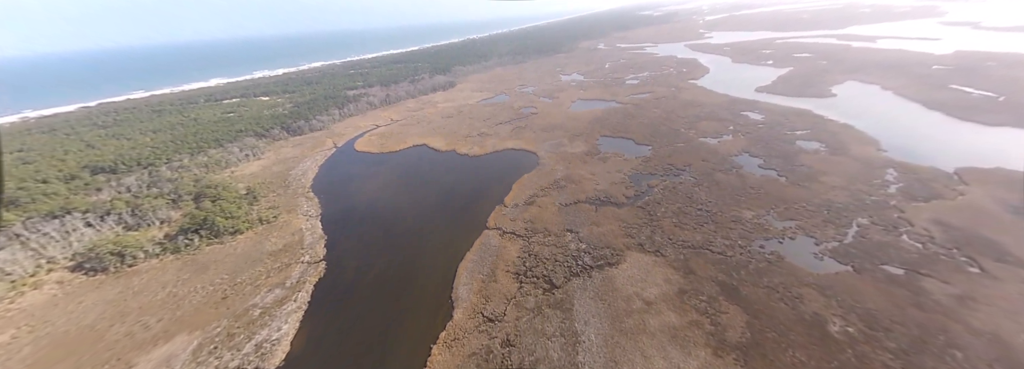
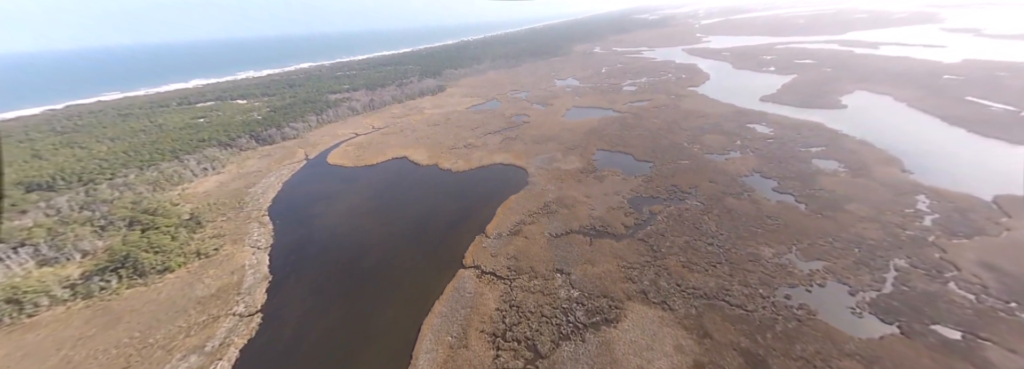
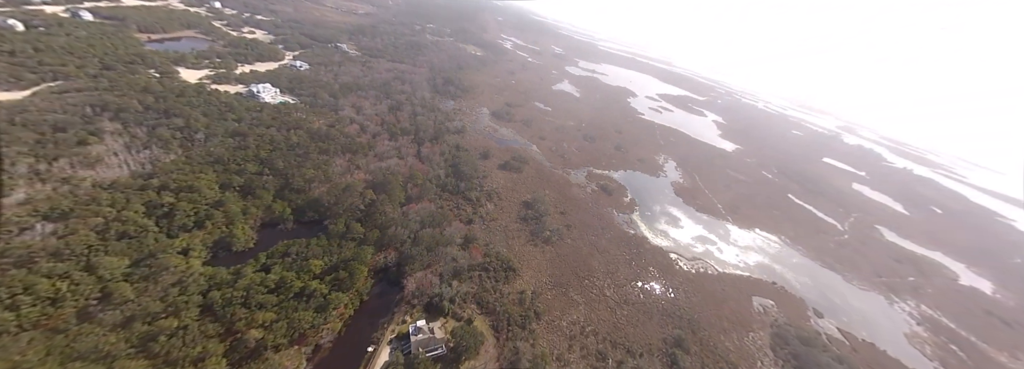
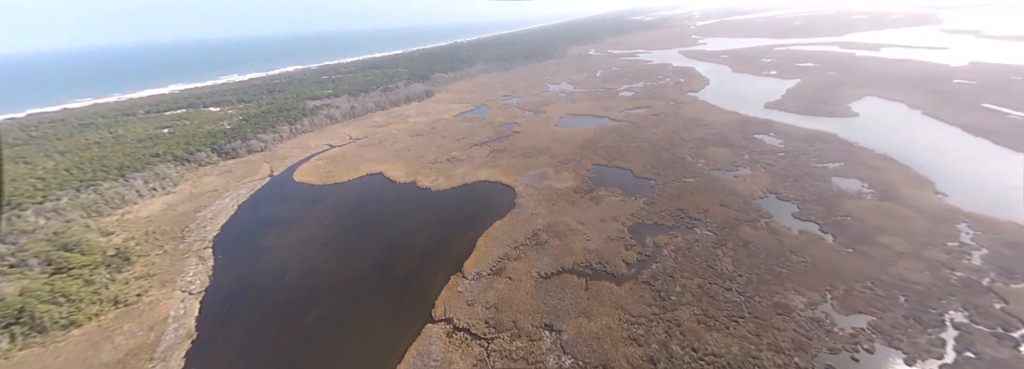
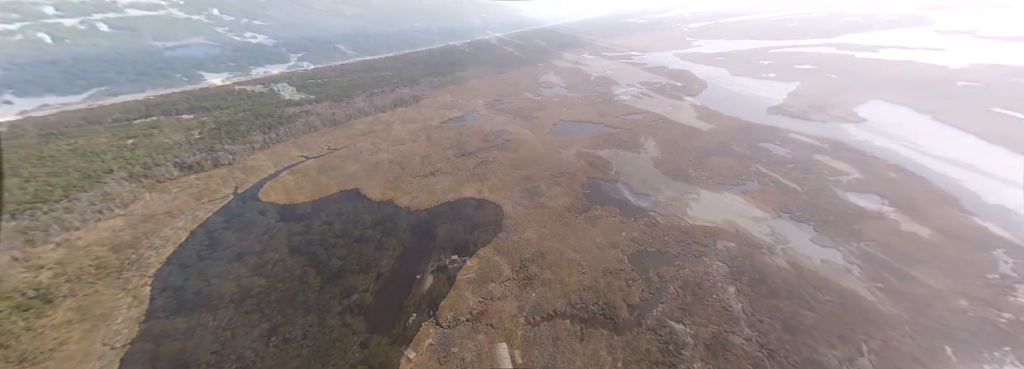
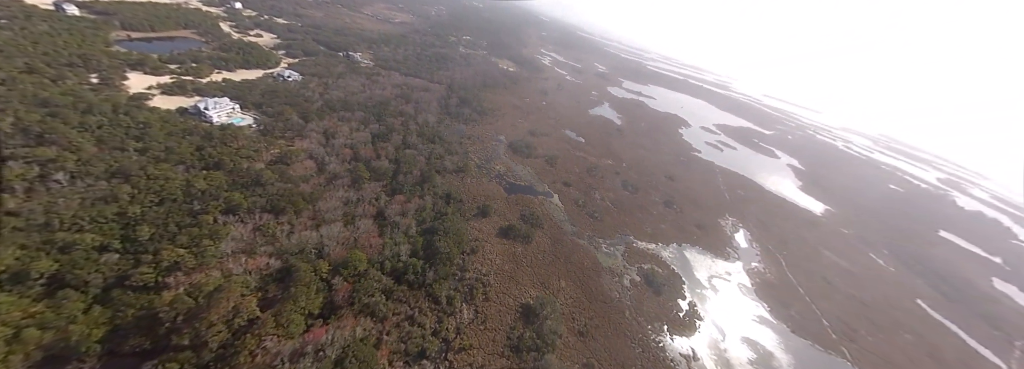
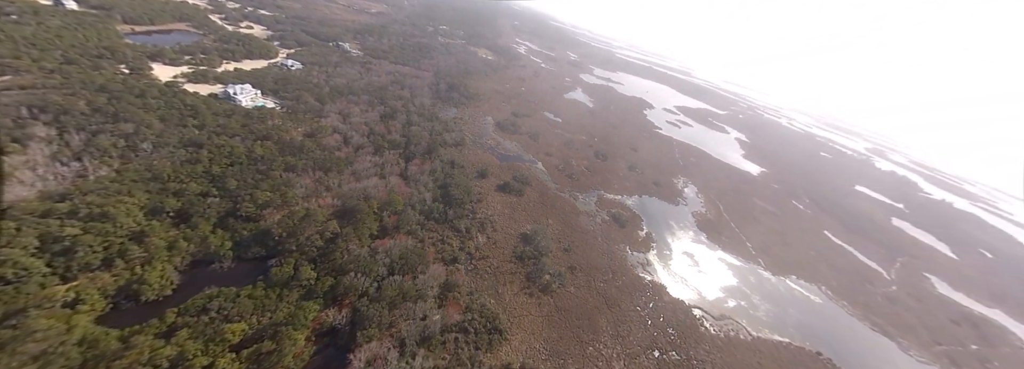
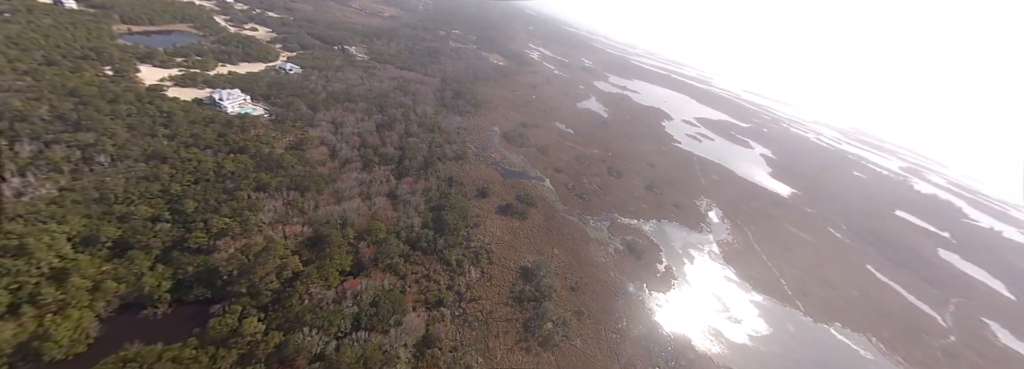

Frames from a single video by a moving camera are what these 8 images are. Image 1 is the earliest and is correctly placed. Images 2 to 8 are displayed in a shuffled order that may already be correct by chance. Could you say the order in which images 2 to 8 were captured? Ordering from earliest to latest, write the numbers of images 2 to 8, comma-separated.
2, 4, 5, 3, 7, 8, 6
